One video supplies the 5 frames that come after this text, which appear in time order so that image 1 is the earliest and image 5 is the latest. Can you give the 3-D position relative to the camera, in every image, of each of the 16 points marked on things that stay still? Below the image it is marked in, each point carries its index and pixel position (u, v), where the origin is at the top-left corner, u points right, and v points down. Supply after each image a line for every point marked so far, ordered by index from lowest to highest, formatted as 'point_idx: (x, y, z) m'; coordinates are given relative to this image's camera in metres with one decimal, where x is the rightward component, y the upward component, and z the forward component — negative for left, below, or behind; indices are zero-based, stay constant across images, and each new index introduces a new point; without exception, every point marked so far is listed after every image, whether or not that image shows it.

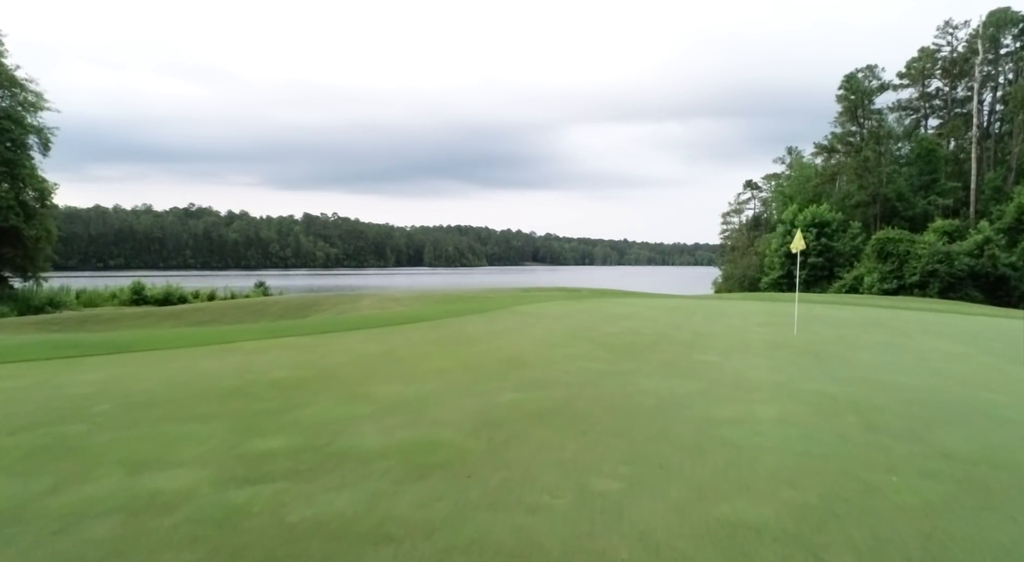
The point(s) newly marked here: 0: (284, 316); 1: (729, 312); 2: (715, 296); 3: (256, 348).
0: (-4.7, -0.7, +12.3) m
1: (+4.2, -0.6, +11.3) m
2: (+6.3, -0.5, +17.9) m
3: (-2.4, -0.6, +5.5) m
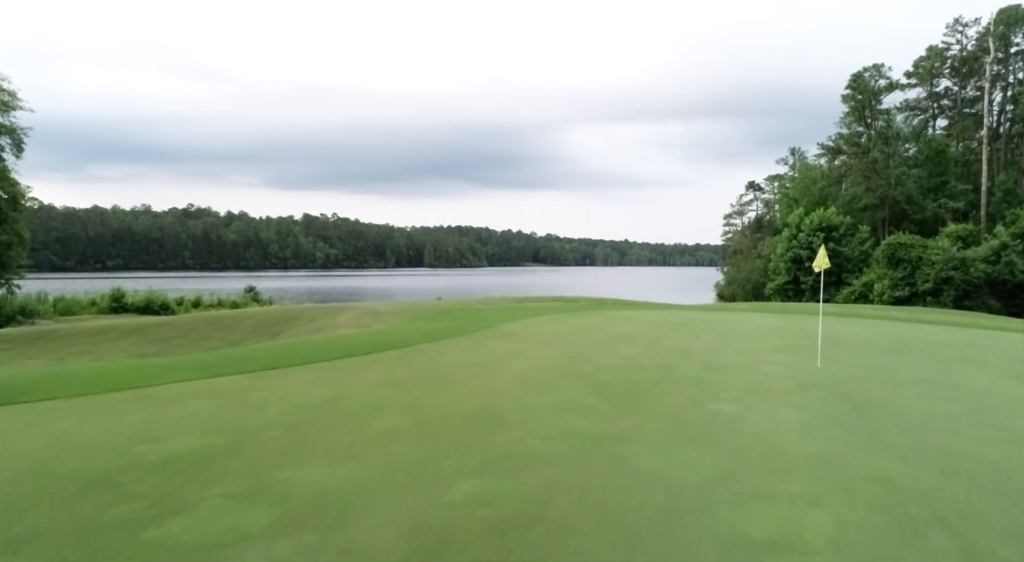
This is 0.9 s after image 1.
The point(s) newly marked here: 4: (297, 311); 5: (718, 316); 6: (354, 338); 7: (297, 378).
0: (-4.9, -1.0, +11.4) m
1: (+4.0, -0.9, +10.4) m
2: (+6.1, -0.7, +16.9) m
3: (-2.6, -0.9, +4.5) m
4: (-4.9, -0.7, +13.3) m
5: (+4.9, -0.8, +13.9) m
6: (-2.2, -0.8, +8.2) m
7: (-1.9, -0.9, +5.2) m
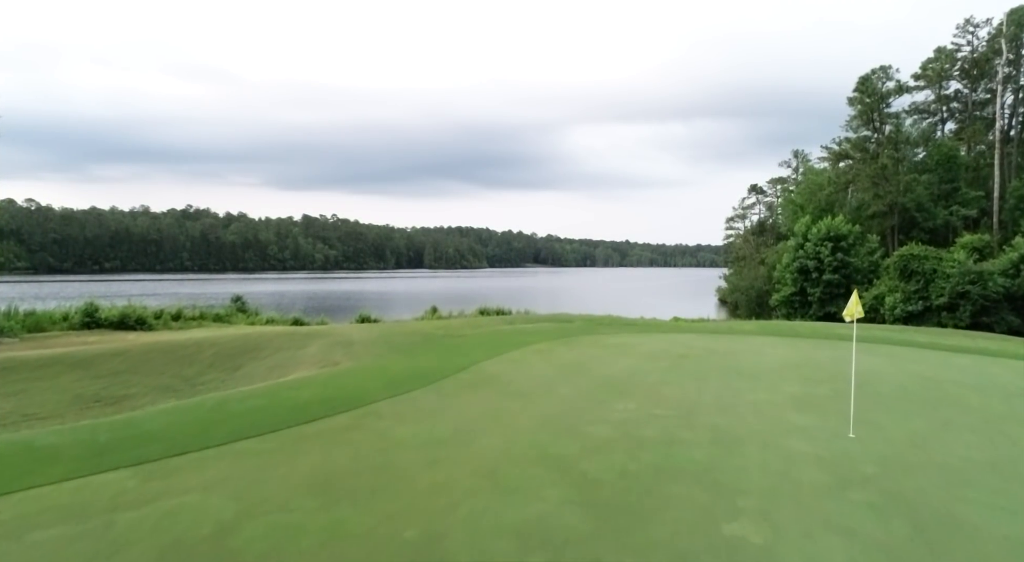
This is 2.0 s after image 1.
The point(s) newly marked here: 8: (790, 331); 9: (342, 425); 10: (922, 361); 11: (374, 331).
0: (-5.2, -1.5, +10.3) m
1: (+3.8, -1.4, +9.3) m
2: (+5.8, -1.3, +15.8) m
3: (-2.8, -1.4, +3.4) m
4: (-5.1, -1.2, +12.2) m
5: (+4.6, -1.3, +12.8) m
6: (-2.5, -1.3, +7.2) m
7: (-2.2, -1.4, +4.1) m
8: (+7.2, -1.3, +15.1) m
9: (-1.5, -1.3, +5.4) m
10: (+7.4, -1.4, +10.6) m
11: (-3.0, -1.1, +12.8) m
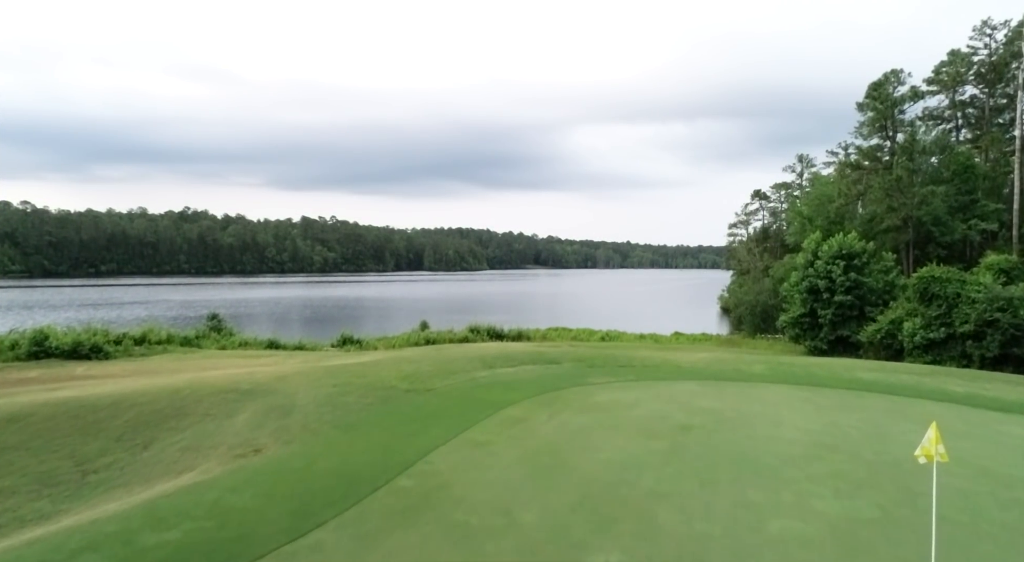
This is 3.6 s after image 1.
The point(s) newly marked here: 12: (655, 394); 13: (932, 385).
0: (-5.7, -2.3, +8.6) m
1: (+3.3, -2.2, +7.5) m
2: (+5.4, -2.1, +14.1) m
3: (-3.3, -2.2, +1.7) m
4: (-5.6, -2.0, +10.5) m
5: (+4.2, -2.2, +11.1) m
6: (-3.0, -2.1, +5.4) m
7: (-2.7, -2.2, +2.4) m
8: (+6.7, -2.1, +13.4) m
9: (-2.0, -2.2, +3.7) m
10: (+6.9, -2.3, +8.8) m
11: (-3.5, -1.9, +11.1) m
12: (+2.7, -2.1, +11.2) m
13: (+9.0, -2.2, +12.6) m
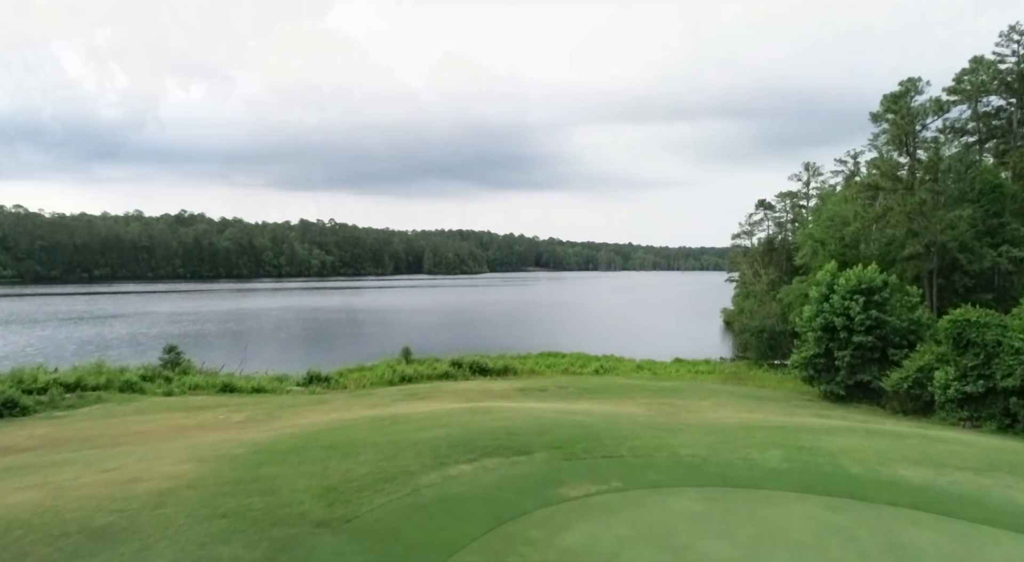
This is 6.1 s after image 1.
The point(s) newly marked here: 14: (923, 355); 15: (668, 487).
0: (-6.4, -3.7, +6.0) m
1: (+2.5, -3.6, +4.9) m
2: (+4.6, -3.5, +11.5) m
3: (-4.1, -3.6, -0.9) m
4: (-6.4, -3.4, +8.0) m
5: (+3.4, -3.6, +8.5) m
6: (-3.8, -3.5, +2.9) m
7: (-3.5, -3.6, -0.1) m
8: (+5.9, -3.5, +10.8) m
9: (-2.8, -3.5, +1.1) m
10: (+6.1, -3.7, +6.3) m
11: (-4.3, -3.3, +8.6) m
12: (+1.9, -3.5, +8.7) m
13: (+8.2, -3.6, +10.0) m
14: (+13.8, -2.6, +19.7) m
15: (+2.7, -3.5, +10.3) m
